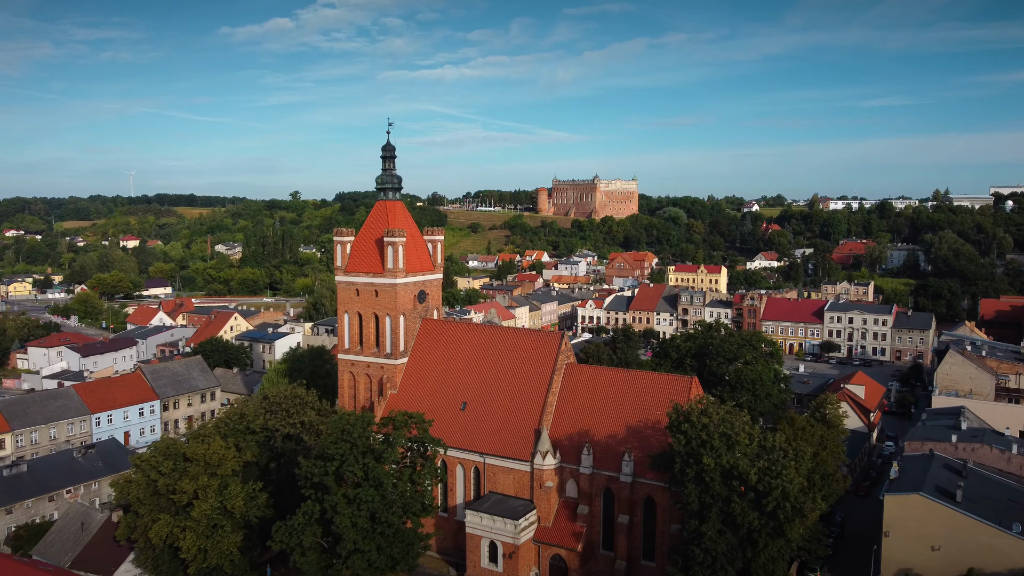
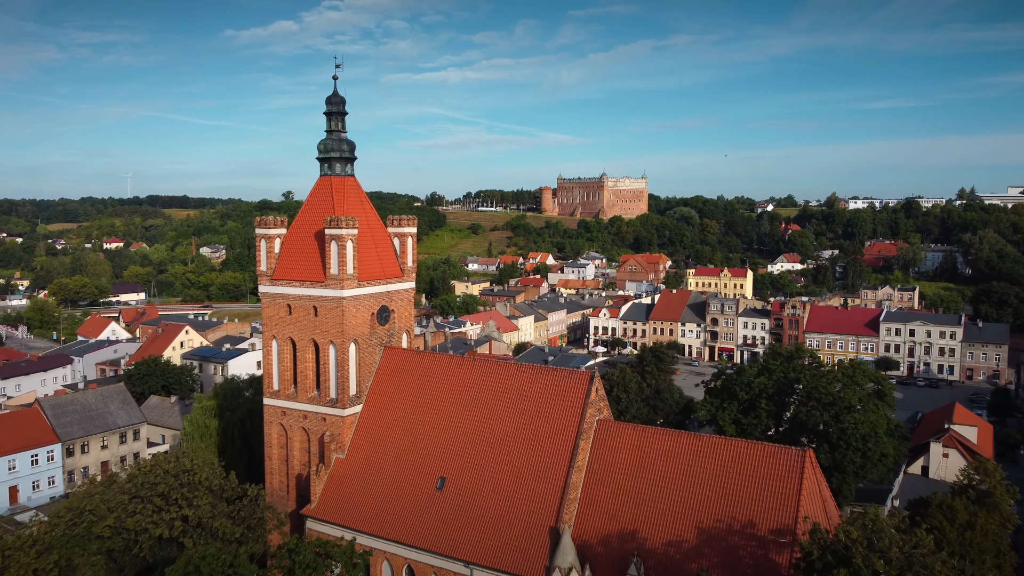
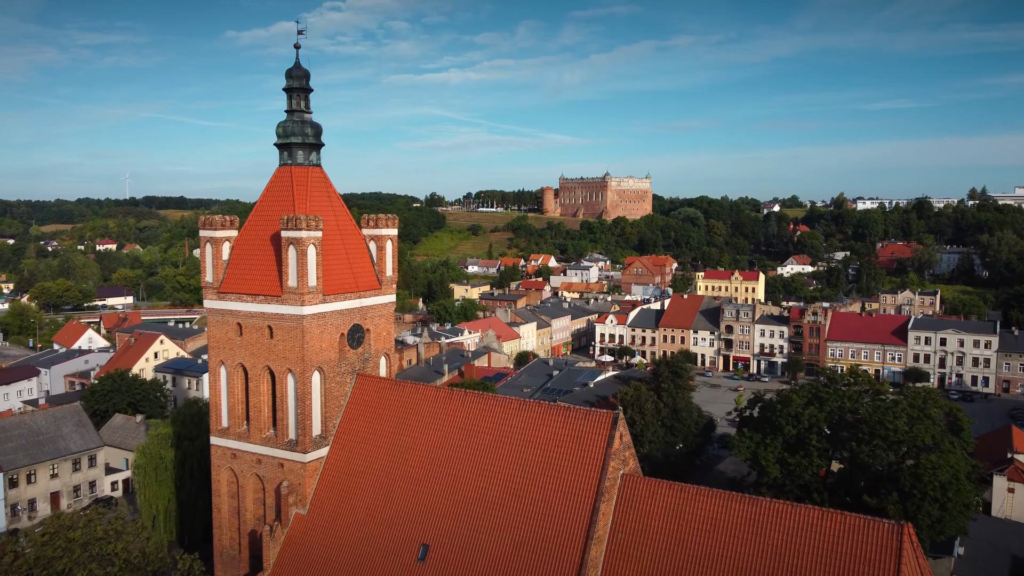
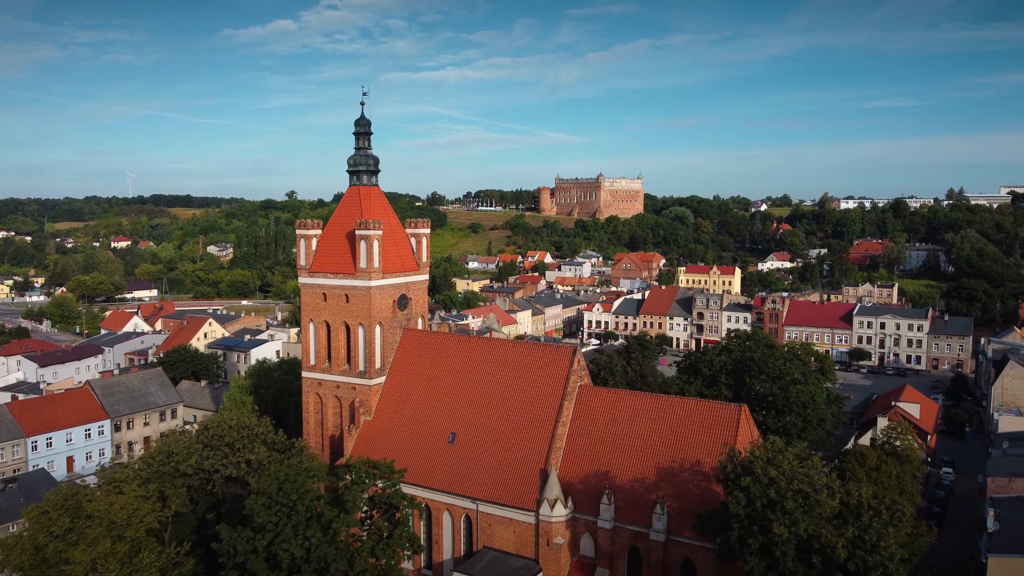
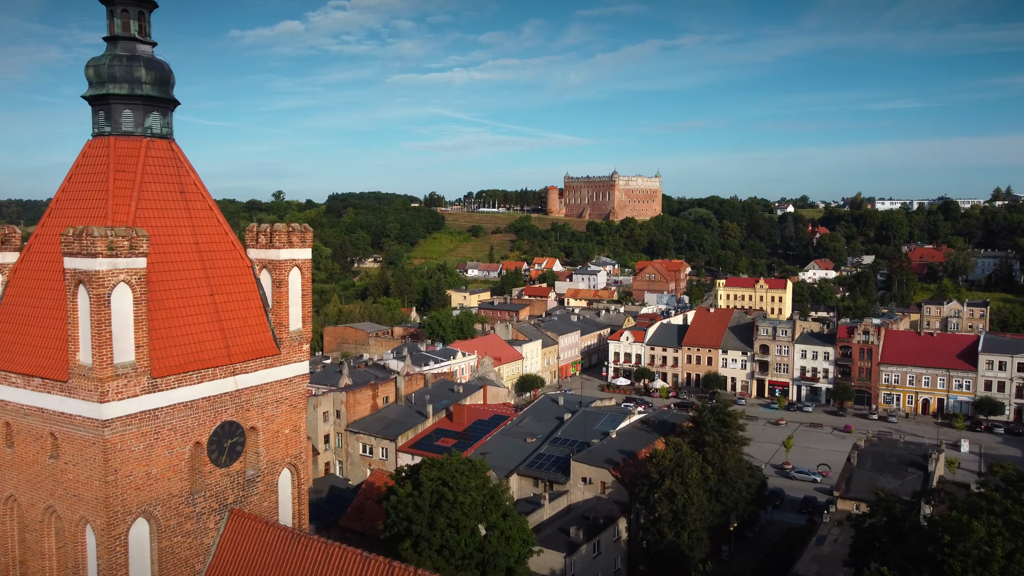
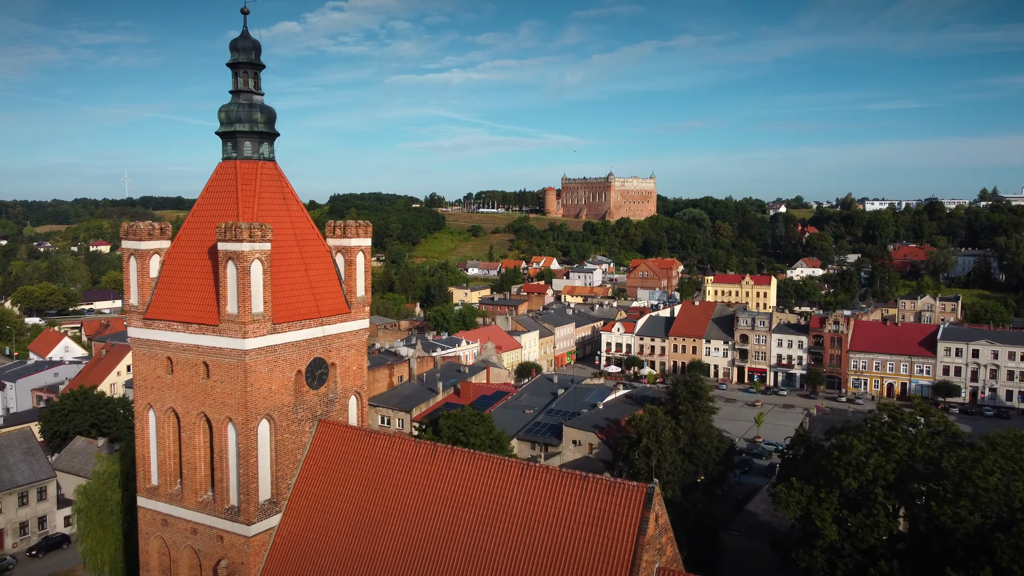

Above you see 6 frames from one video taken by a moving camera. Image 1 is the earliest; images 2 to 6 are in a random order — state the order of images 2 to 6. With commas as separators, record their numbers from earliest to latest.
4, 2, 3, 6, 5
